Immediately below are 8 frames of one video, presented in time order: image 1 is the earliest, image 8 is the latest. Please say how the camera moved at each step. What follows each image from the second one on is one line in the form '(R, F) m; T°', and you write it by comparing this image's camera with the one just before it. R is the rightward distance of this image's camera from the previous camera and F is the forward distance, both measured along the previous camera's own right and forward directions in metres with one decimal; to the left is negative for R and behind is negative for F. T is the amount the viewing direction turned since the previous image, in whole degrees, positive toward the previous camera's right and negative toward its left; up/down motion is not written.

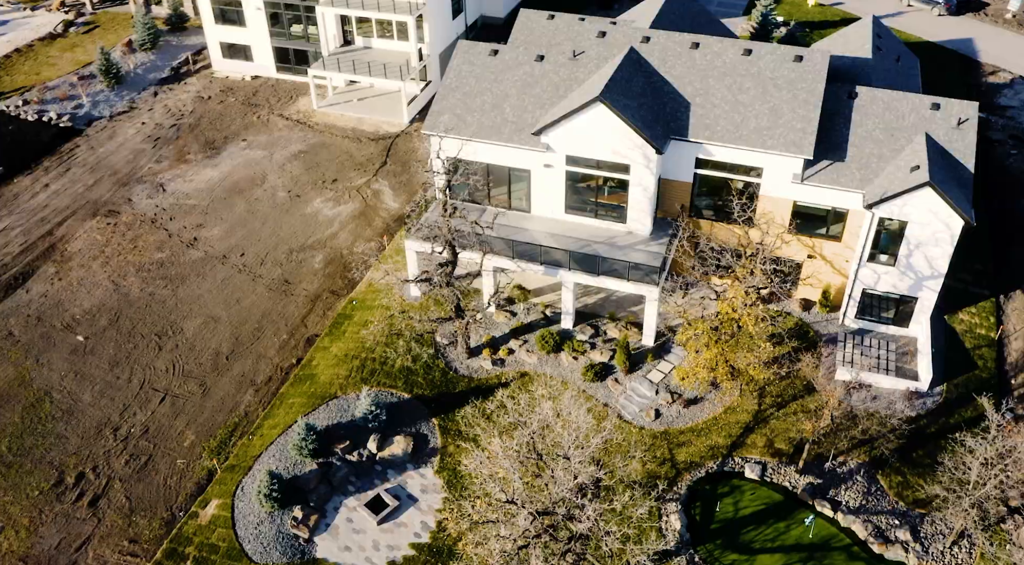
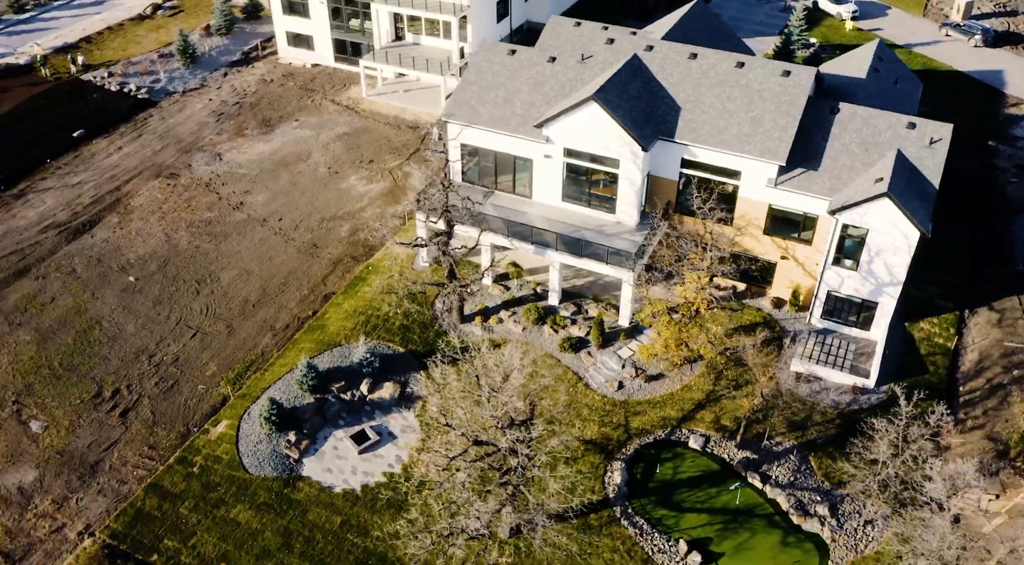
(+3.1, -3.3) m; -5°
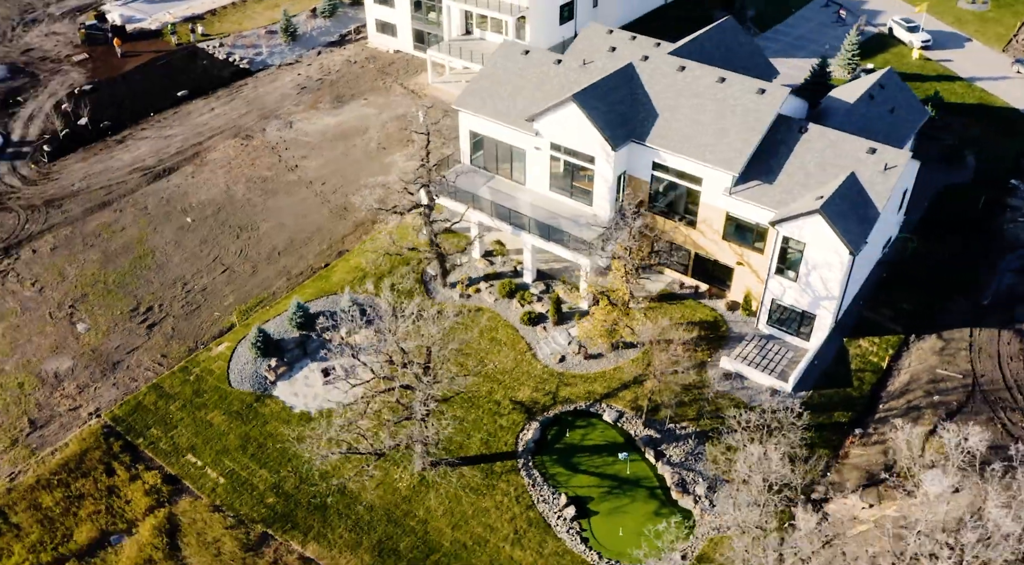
(+7.3, -3.2) m; -9°
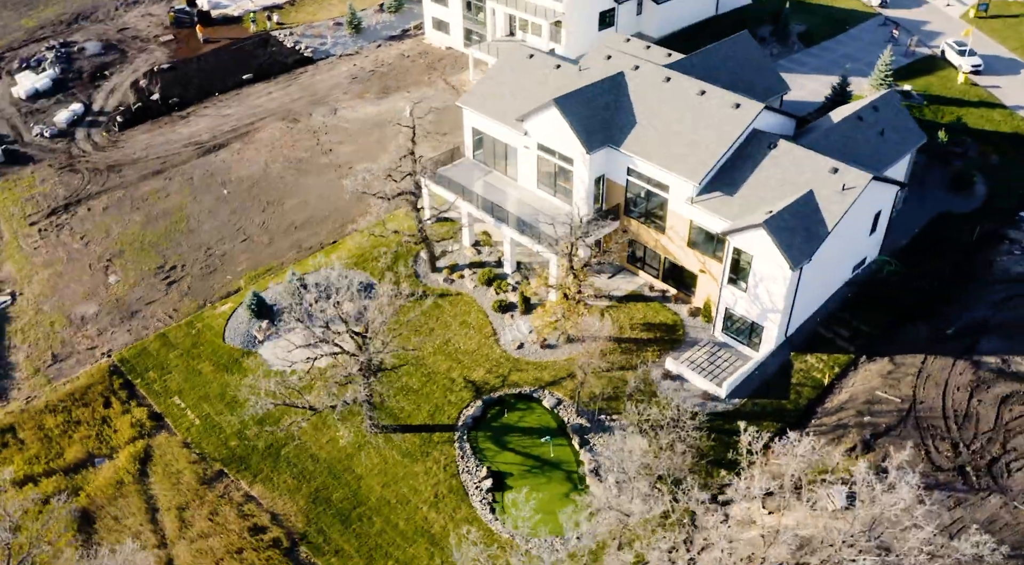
(+6.1, -2.0) m; -7°
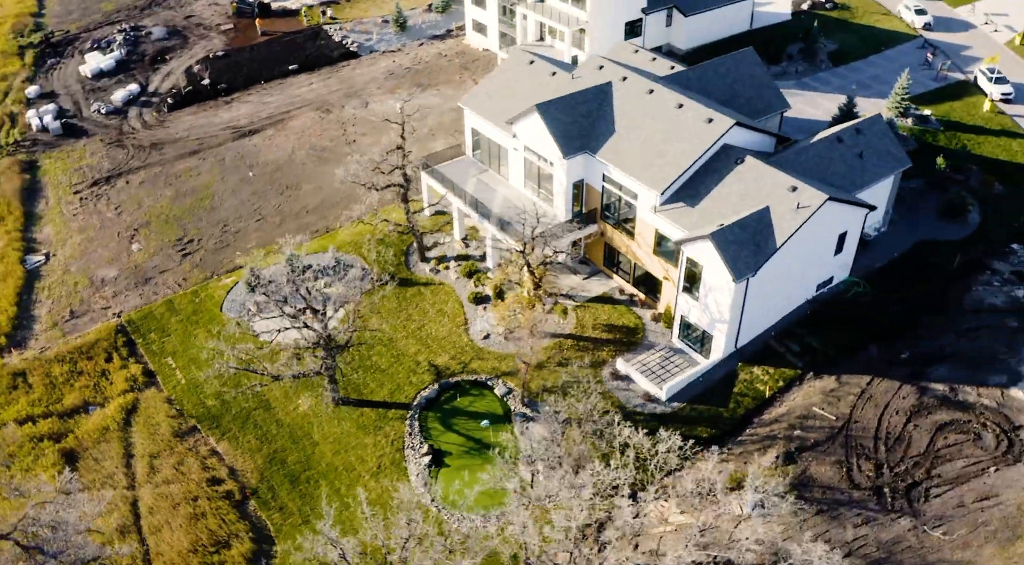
(+5.2, -1.7) m; -6°
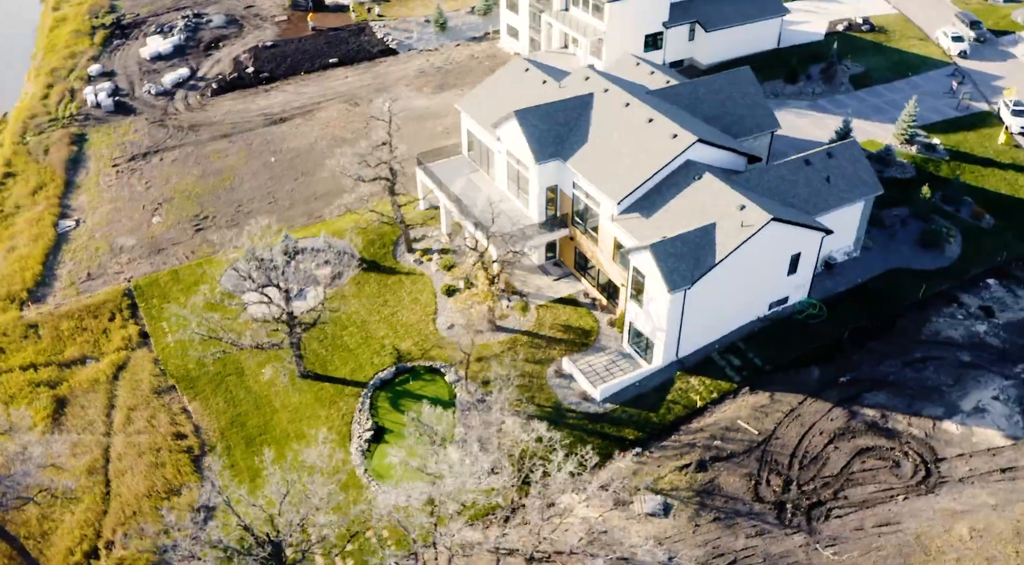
(+5.7, -1.7) m; -6°
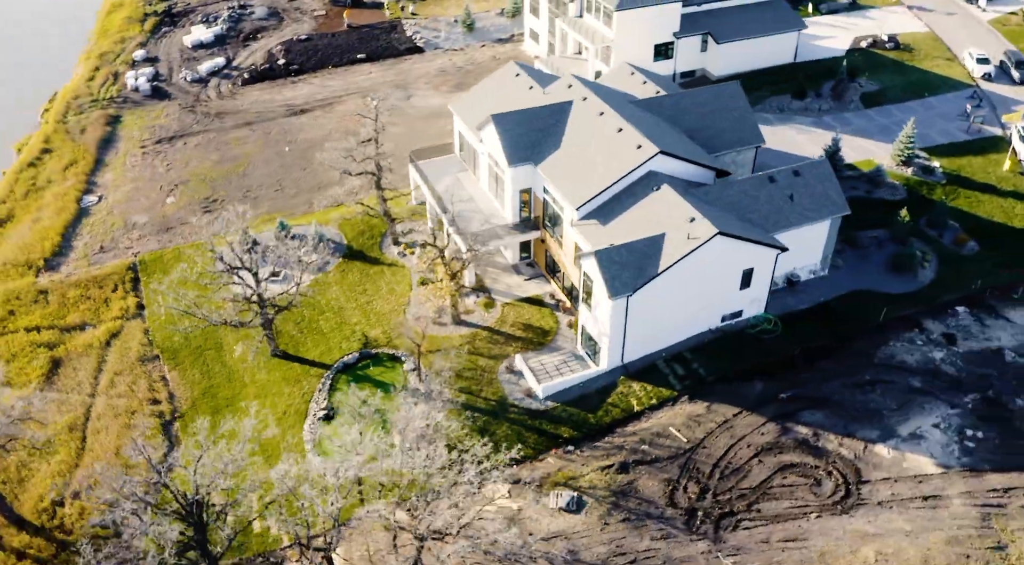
(+5.2, -1.3) m; -5°
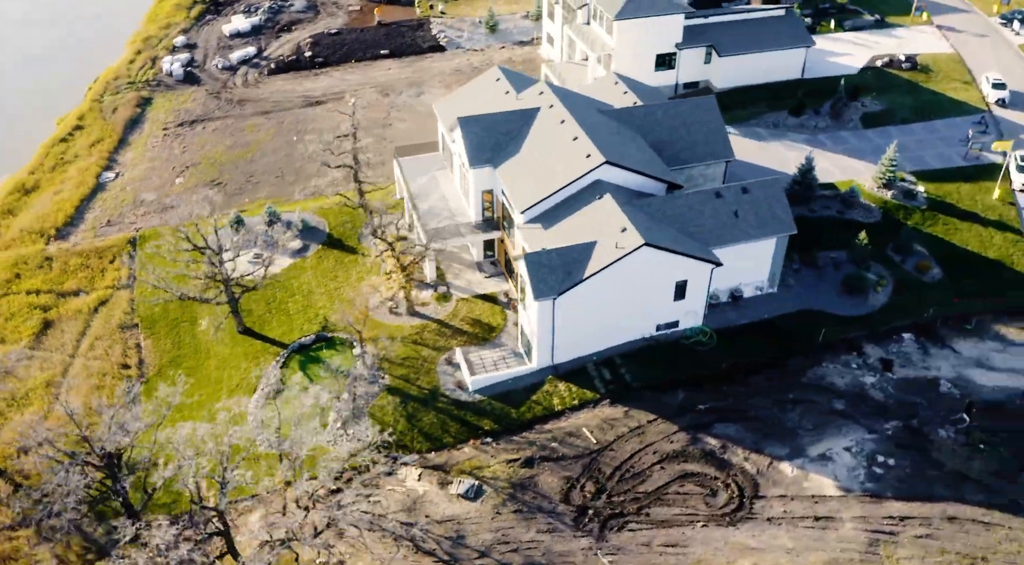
(+6.5, -1.4) m; -5°
